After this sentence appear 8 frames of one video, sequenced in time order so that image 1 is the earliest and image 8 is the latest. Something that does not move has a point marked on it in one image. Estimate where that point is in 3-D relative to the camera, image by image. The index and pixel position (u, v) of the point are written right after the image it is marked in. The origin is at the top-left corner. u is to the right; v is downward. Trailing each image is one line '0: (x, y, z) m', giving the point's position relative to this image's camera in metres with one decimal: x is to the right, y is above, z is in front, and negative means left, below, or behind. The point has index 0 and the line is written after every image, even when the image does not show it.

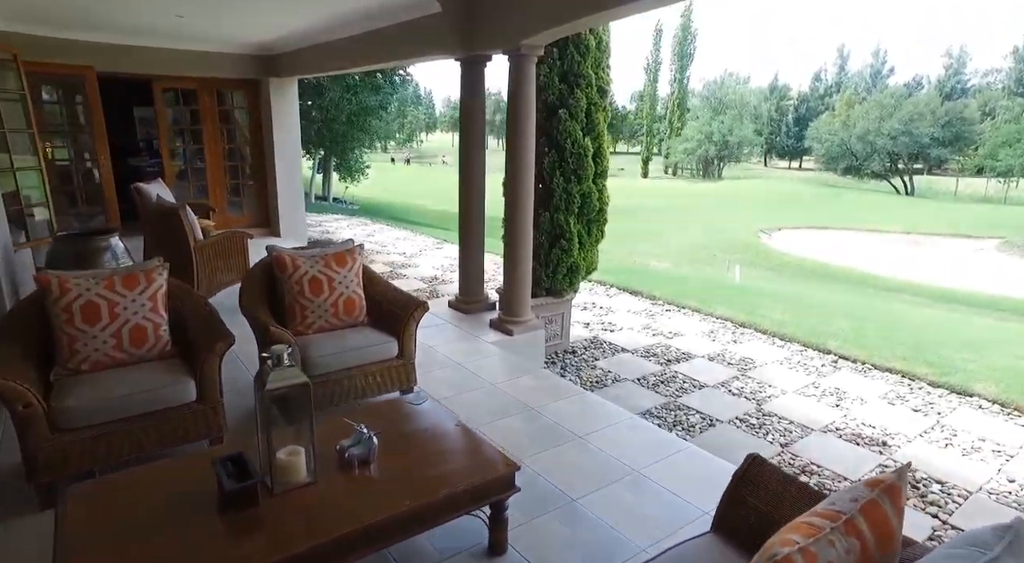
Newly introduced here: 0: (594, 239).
0: (+0.7, +0.4, +5.1) m
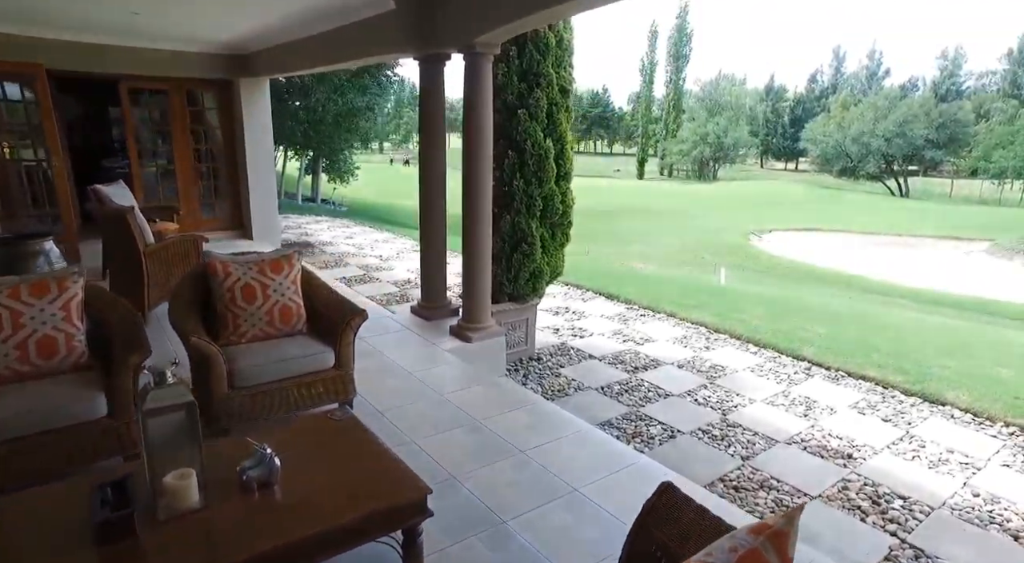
0: (+0.4, +0.3, +4.9) m
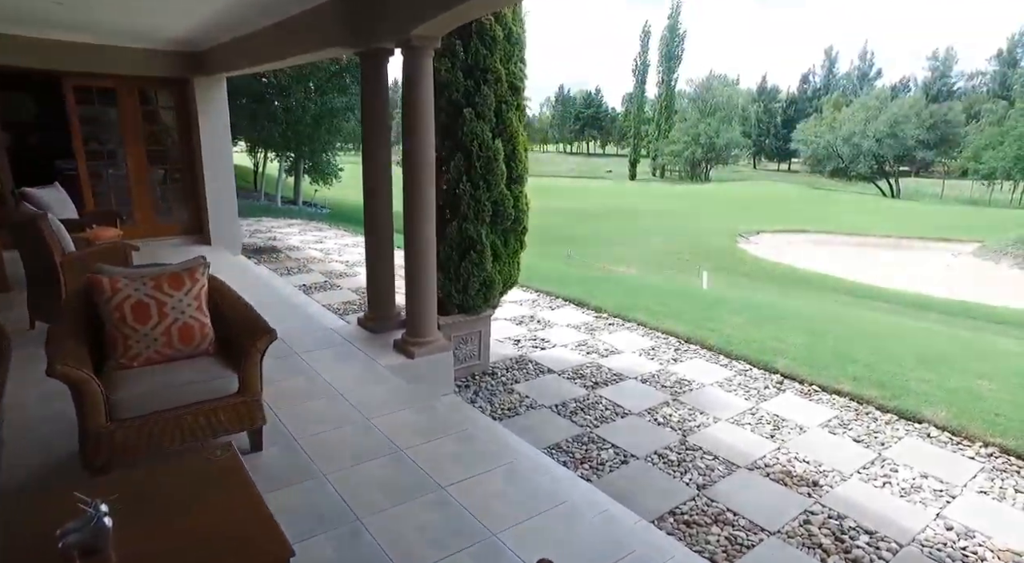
0: (0.0, +0.2, +4.6) m
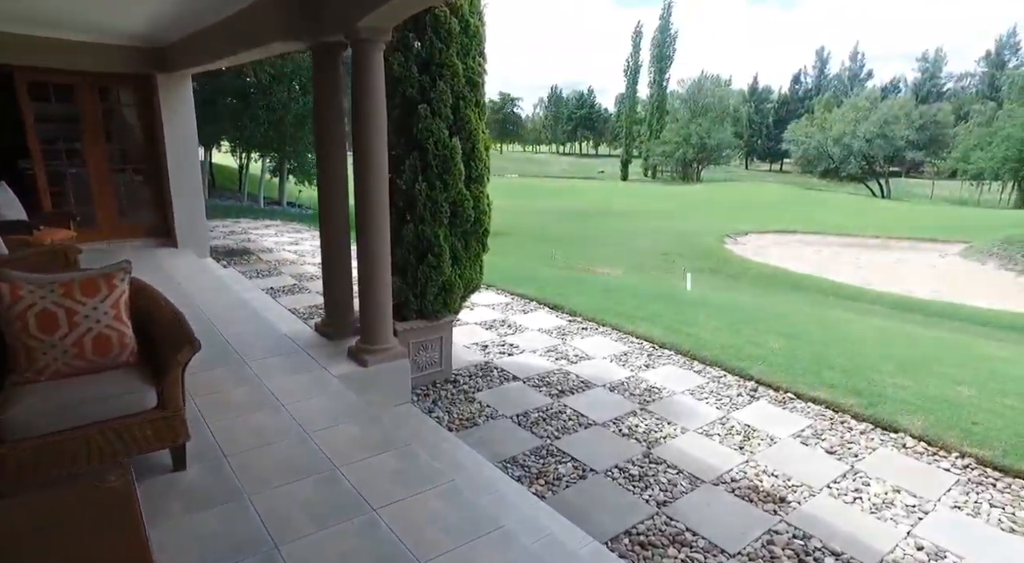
0: (-0.3, +0.2, +4.5) m
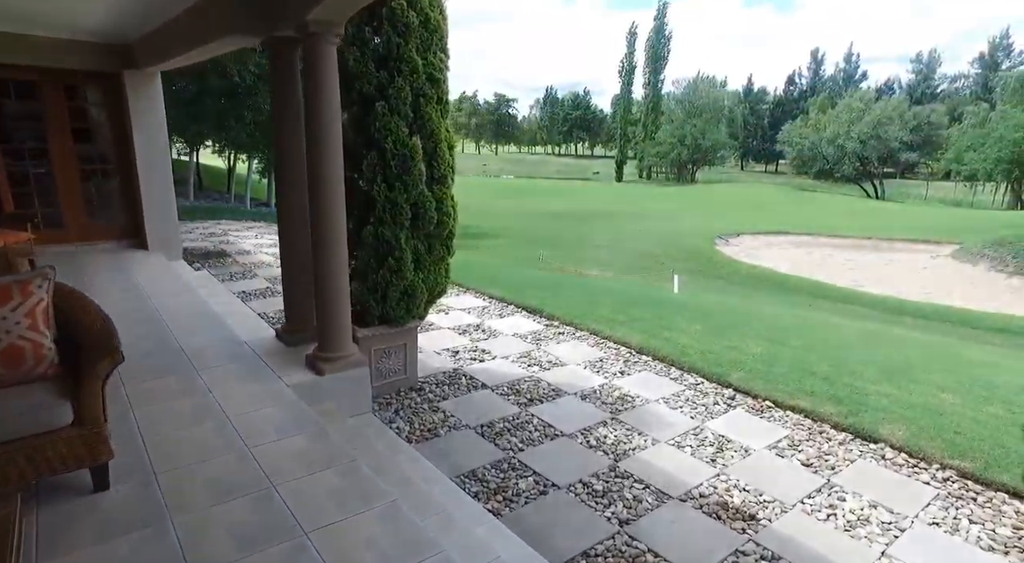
0: (-0.5, +0.2, +4.3) m
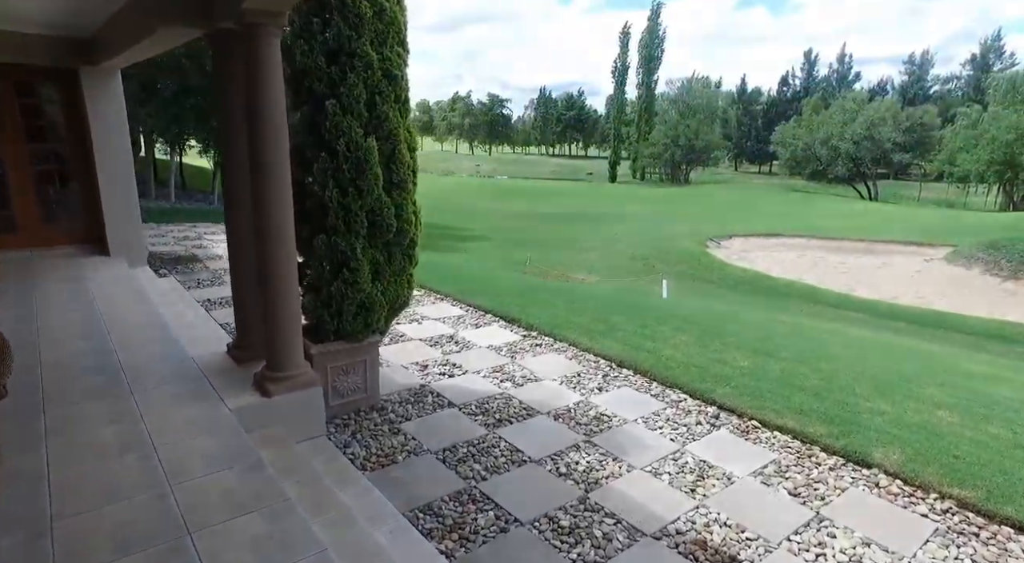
0: (-0.7, +0.1, +4.0) m
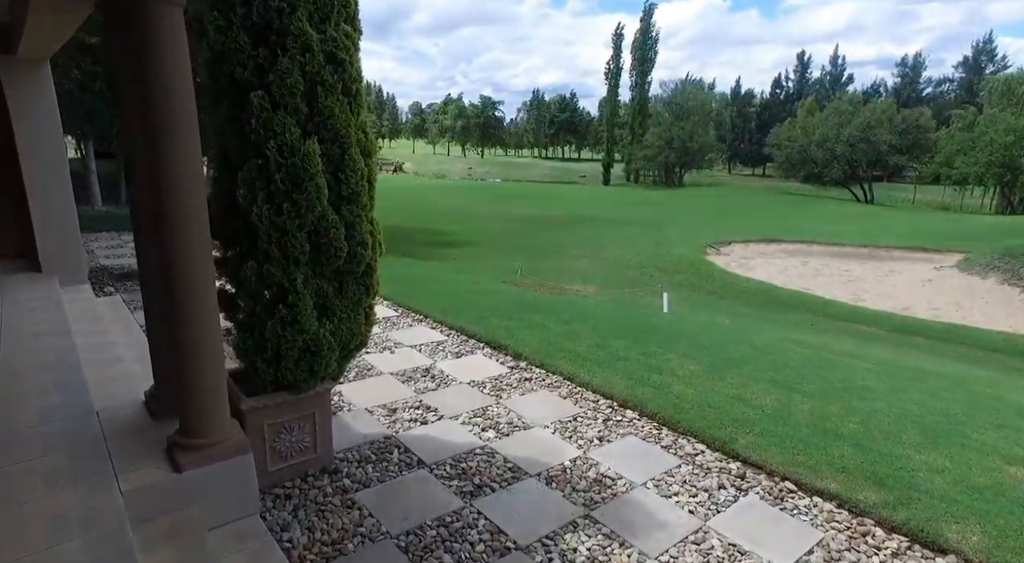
0: (-0.8, -0.1, +3.2) m
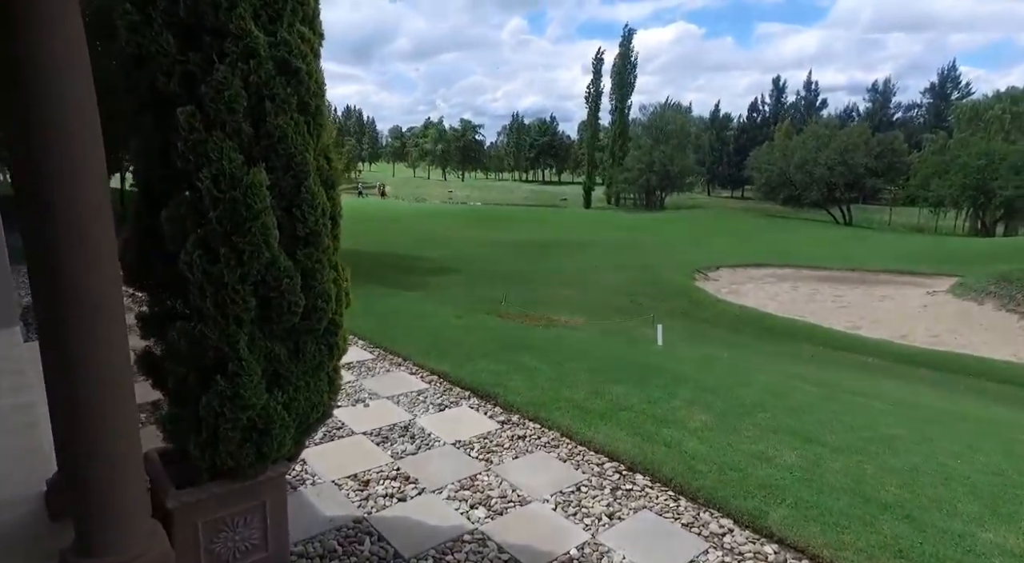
0: (-0.9, -0.3, +2.6) m
